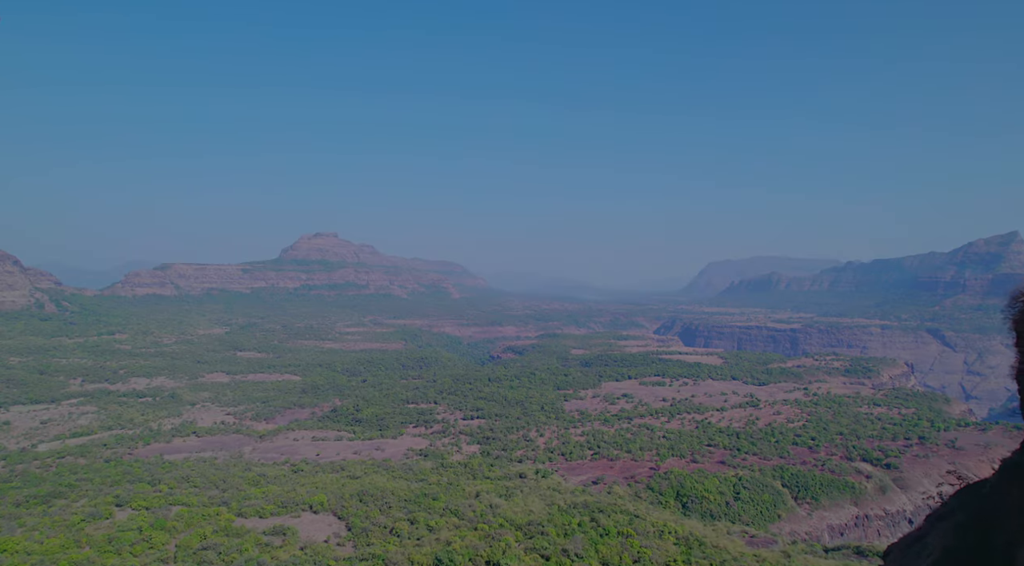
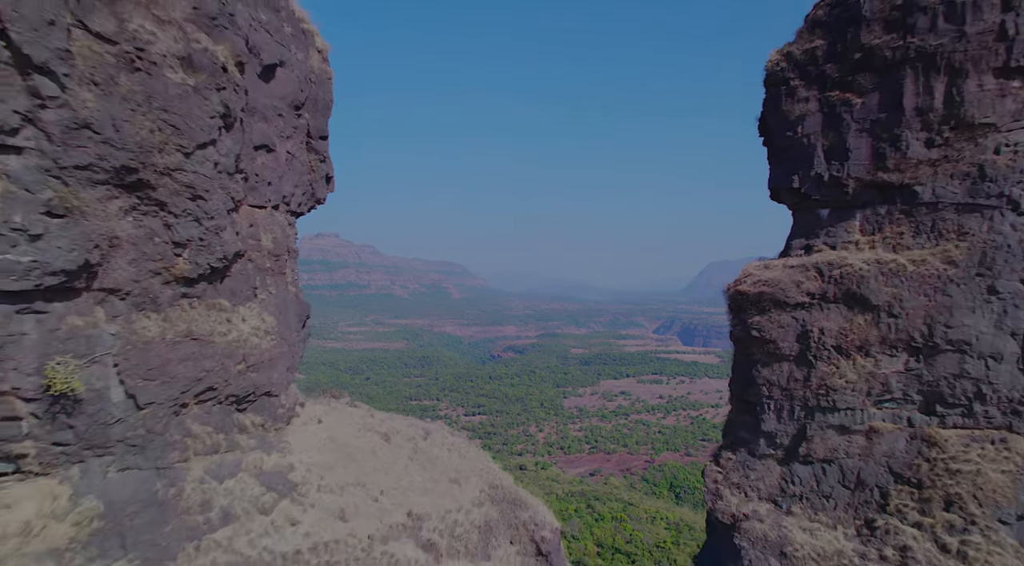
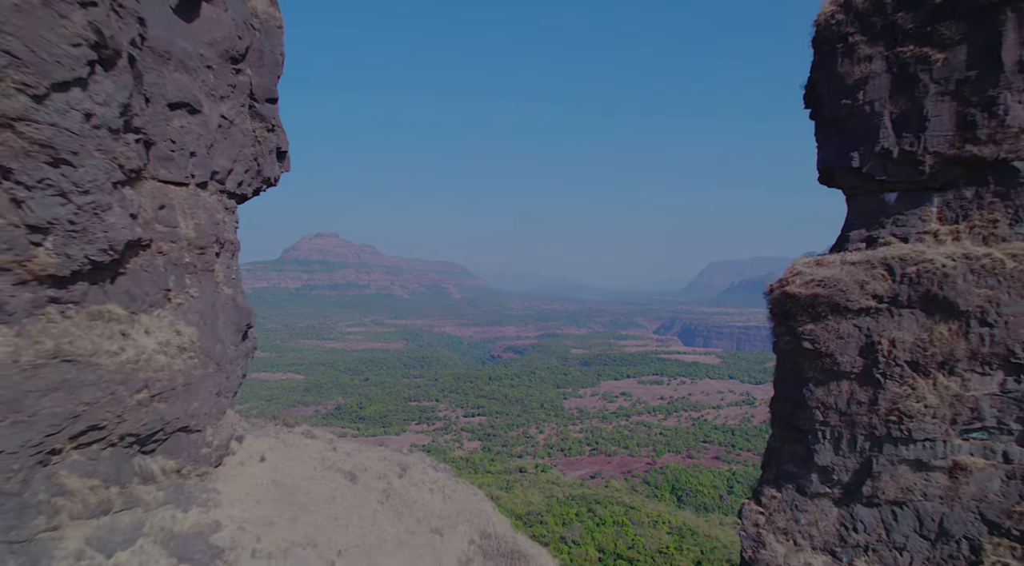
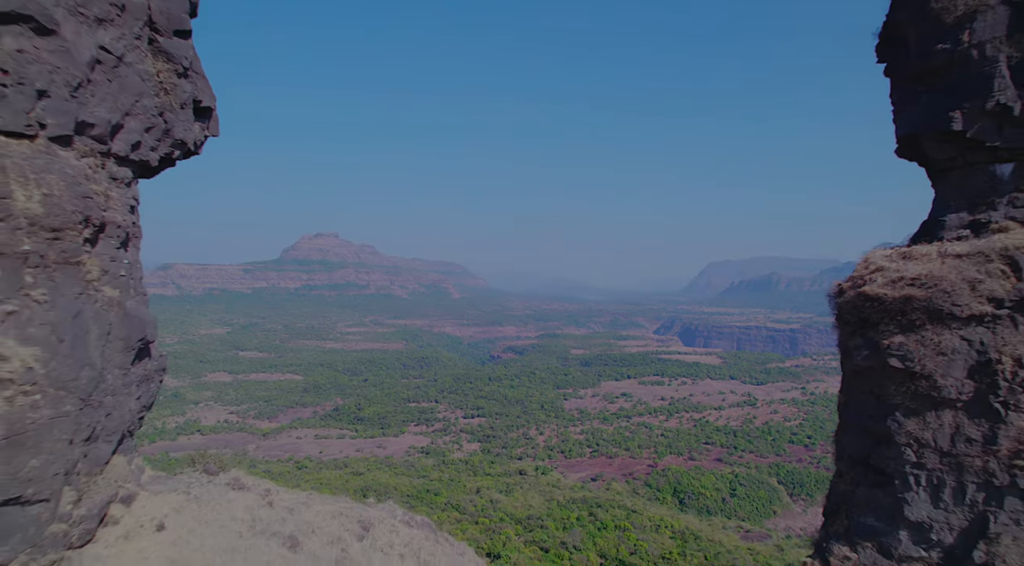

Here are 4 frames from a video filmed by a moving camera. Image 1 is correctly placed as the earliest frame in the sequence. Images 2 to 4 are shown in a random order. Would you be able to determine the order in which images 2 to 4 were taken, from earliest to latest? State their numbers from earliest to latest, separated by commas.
4, 3, 2
